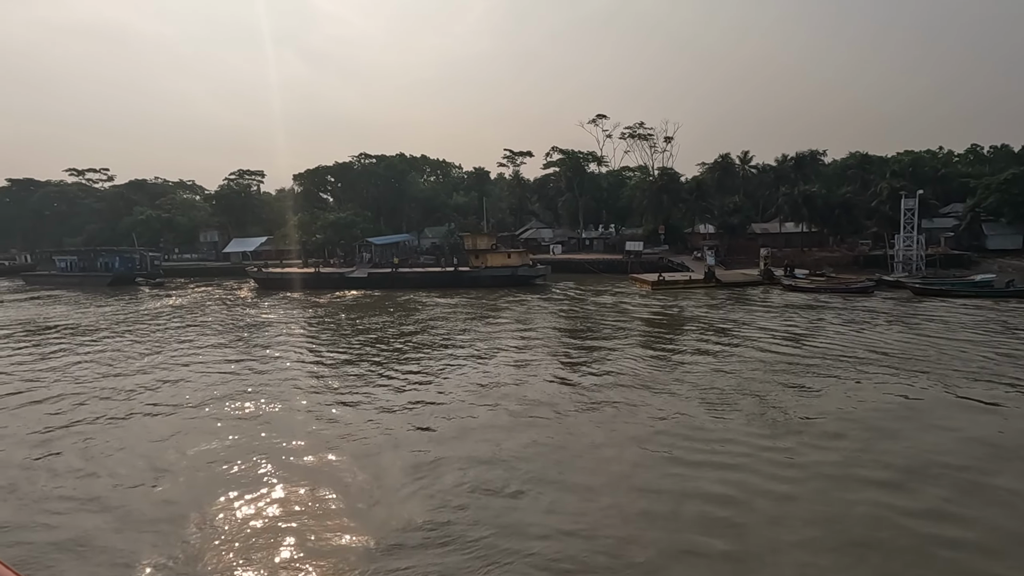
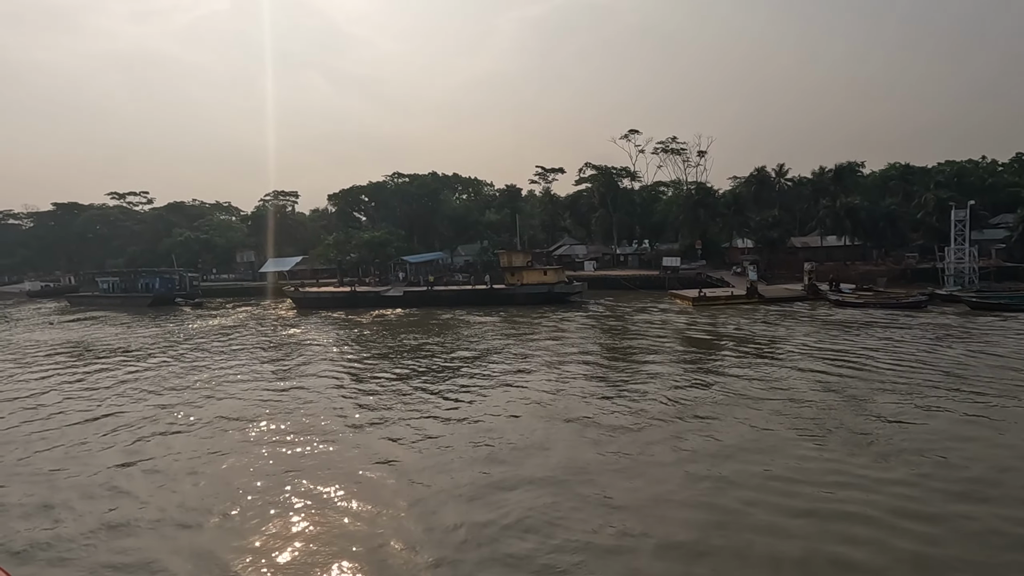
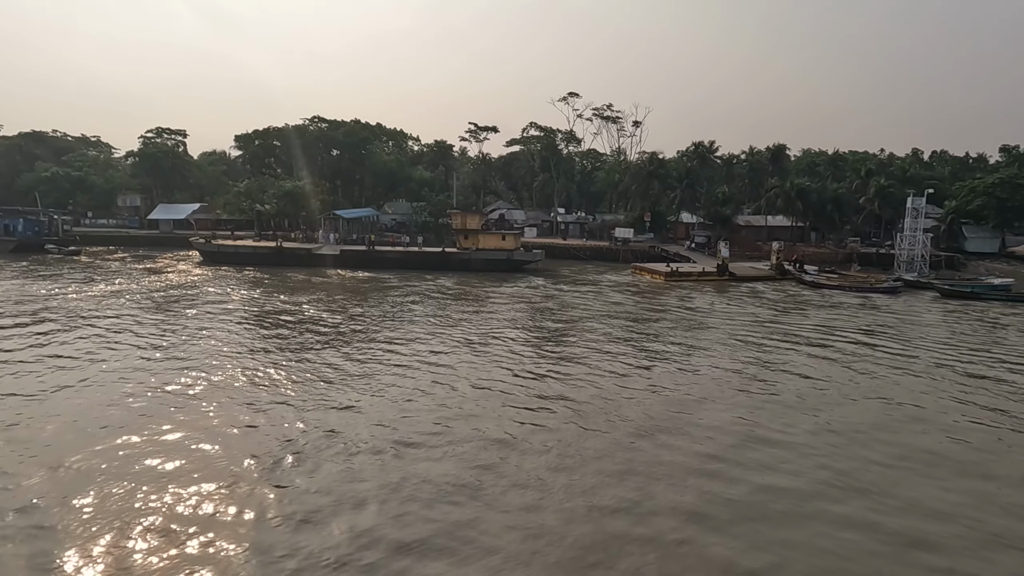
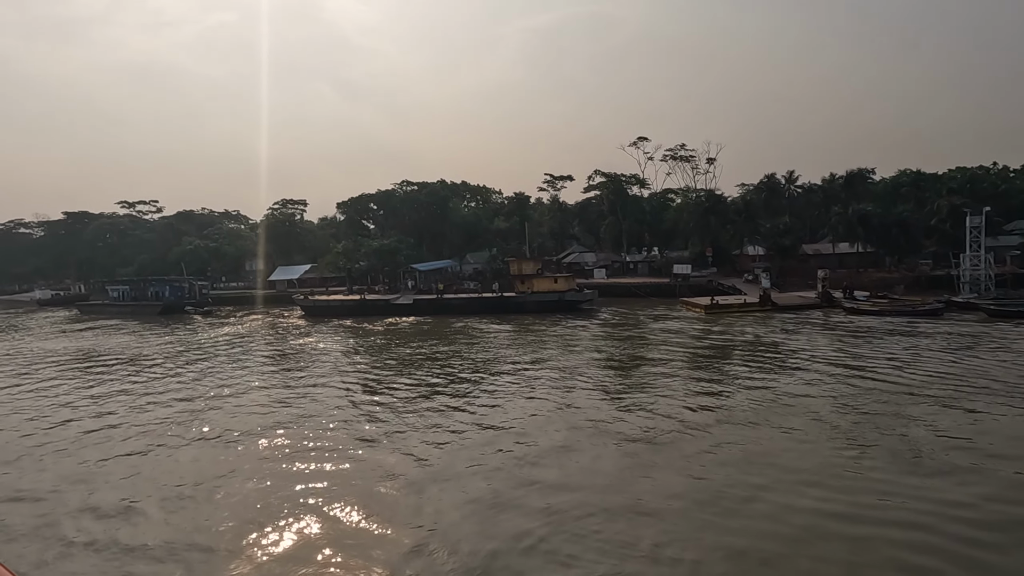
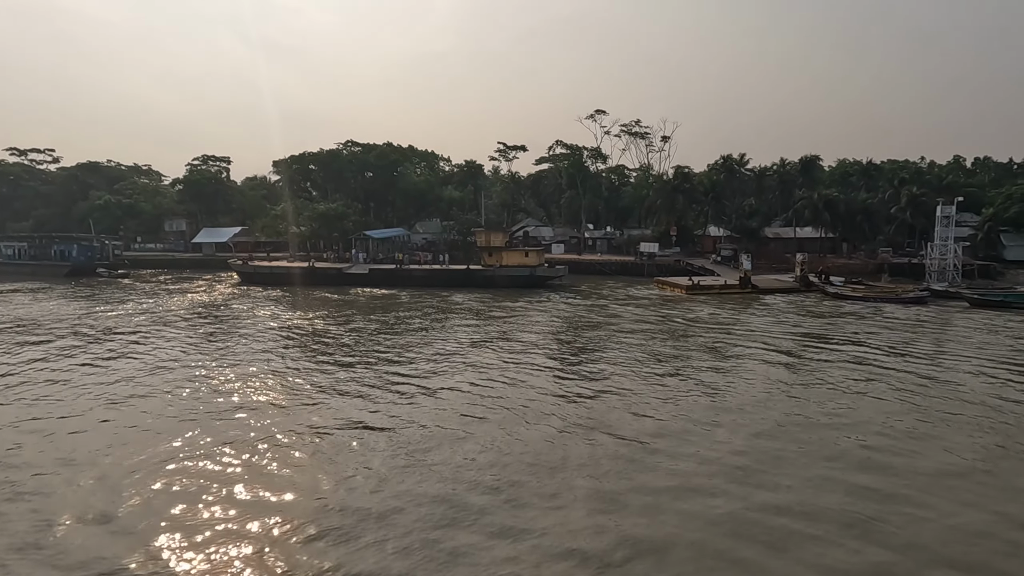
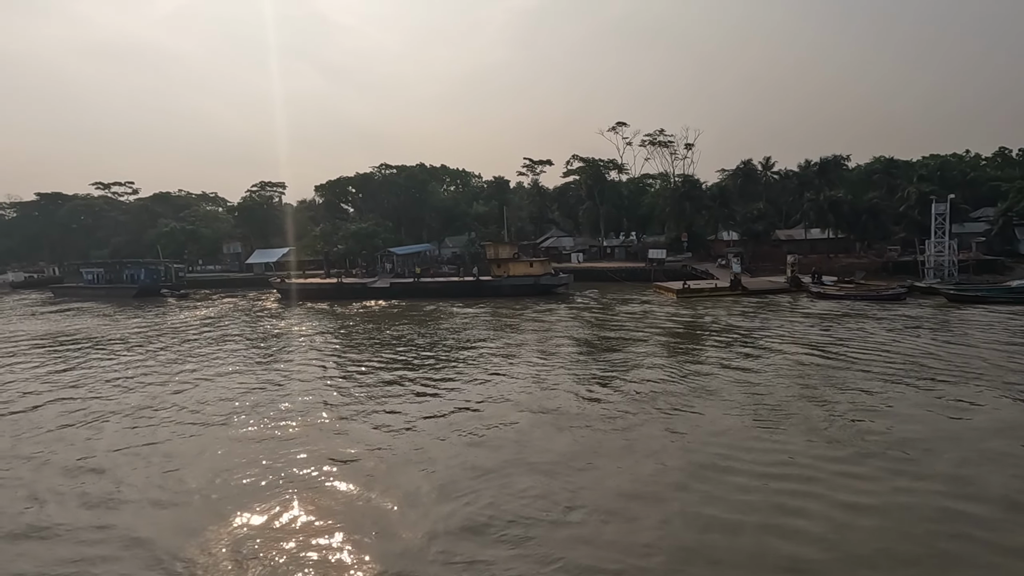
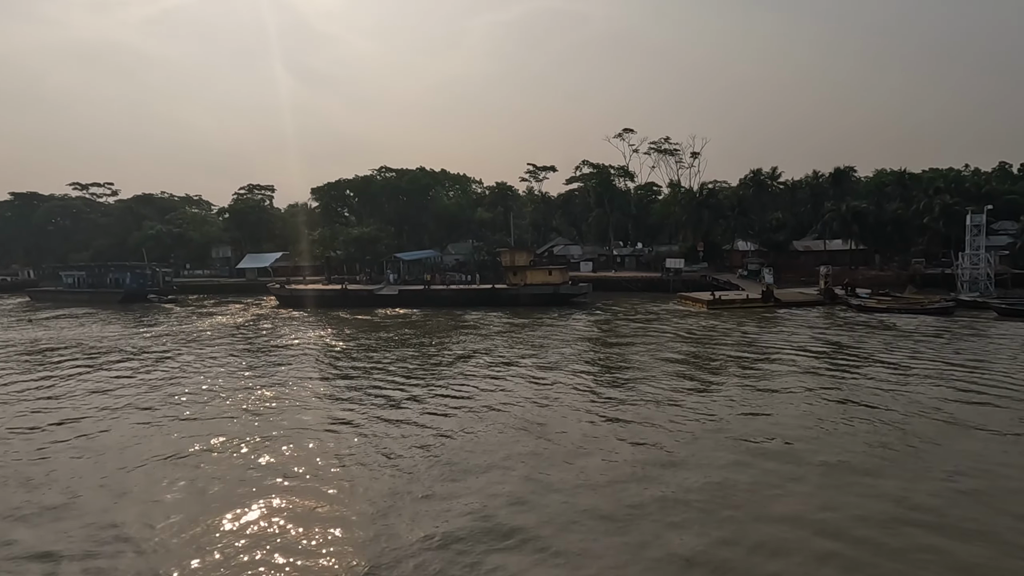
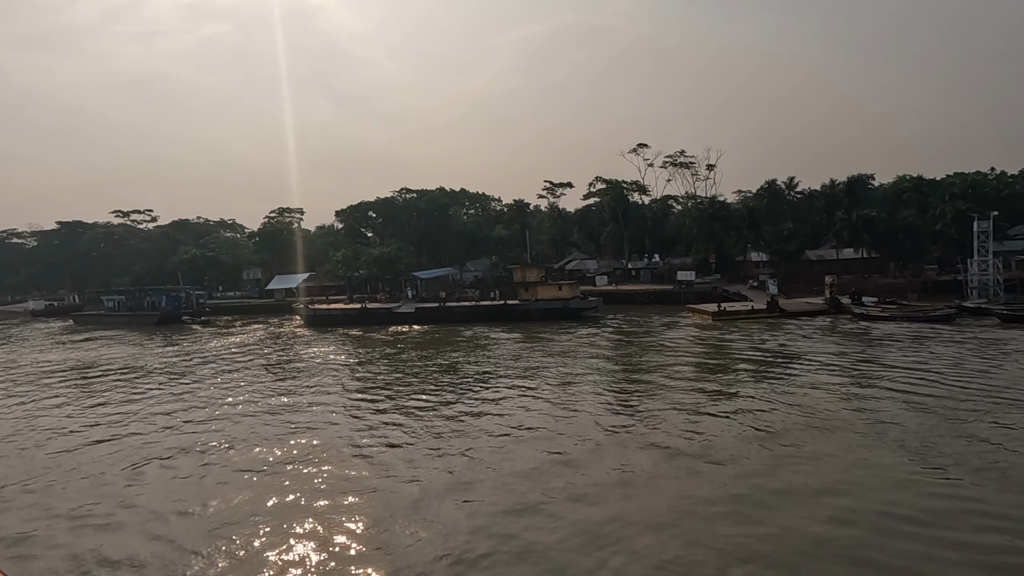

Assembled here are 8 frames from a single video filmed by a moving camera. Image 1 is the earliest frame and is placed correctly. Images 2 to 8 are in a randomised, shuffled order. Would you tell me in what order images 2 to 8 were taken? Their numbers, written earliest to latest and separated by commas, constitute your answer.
6, 2, 4, 8, 7, 5, 3
